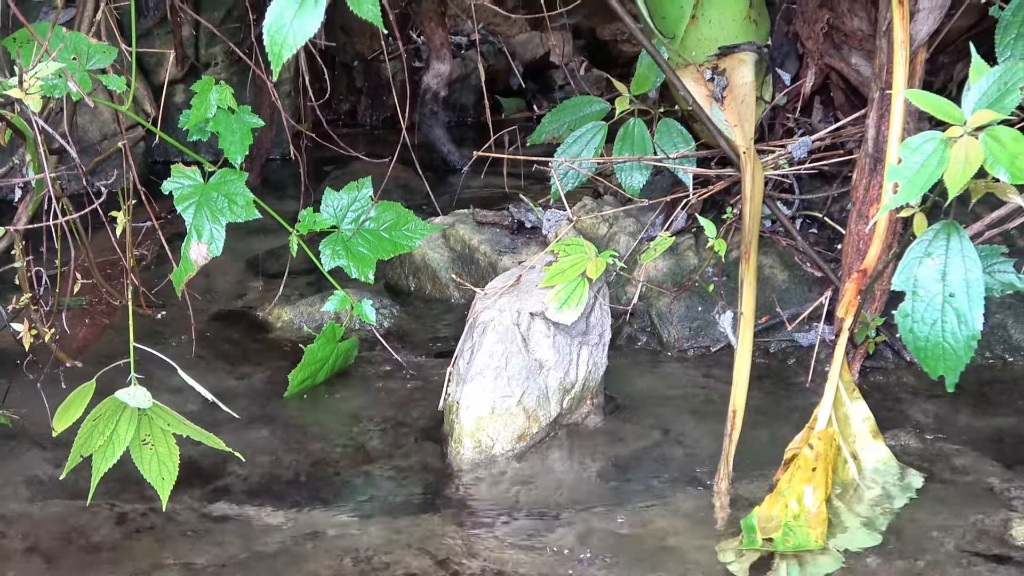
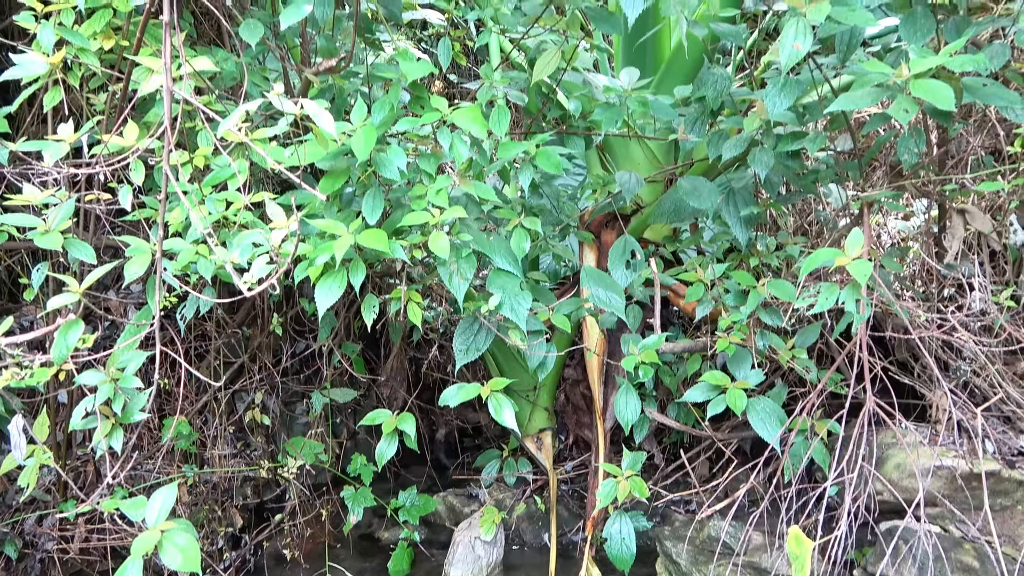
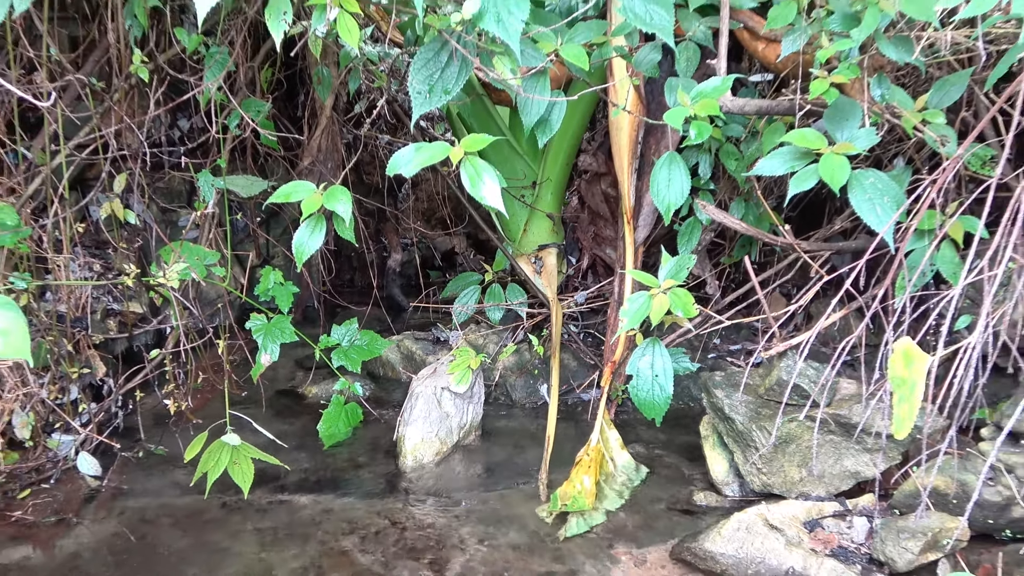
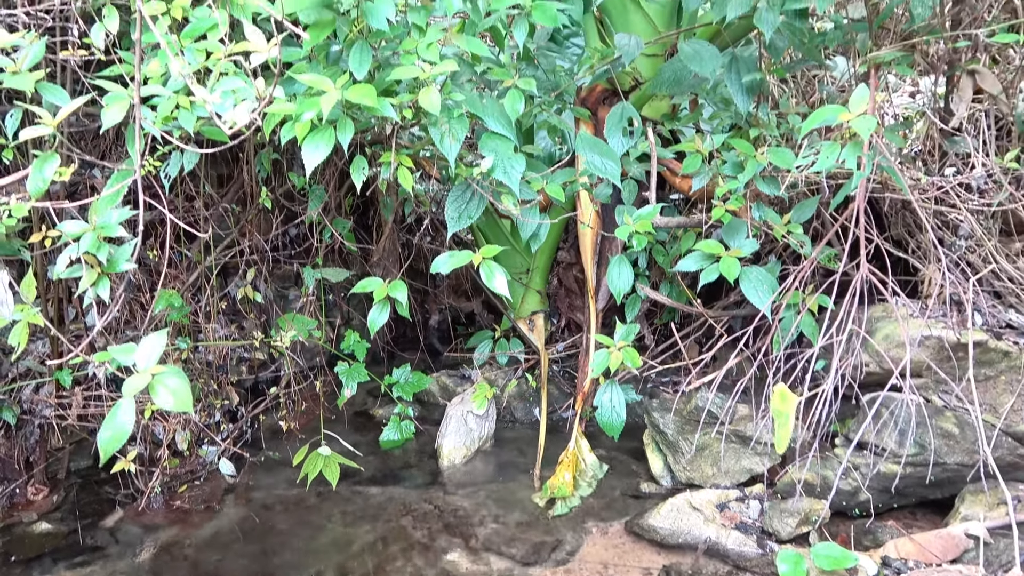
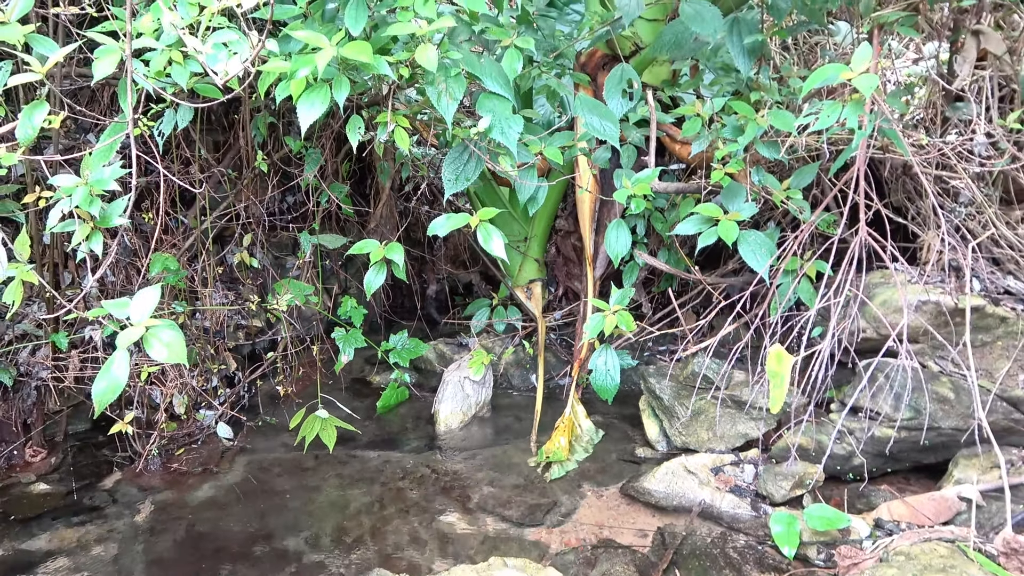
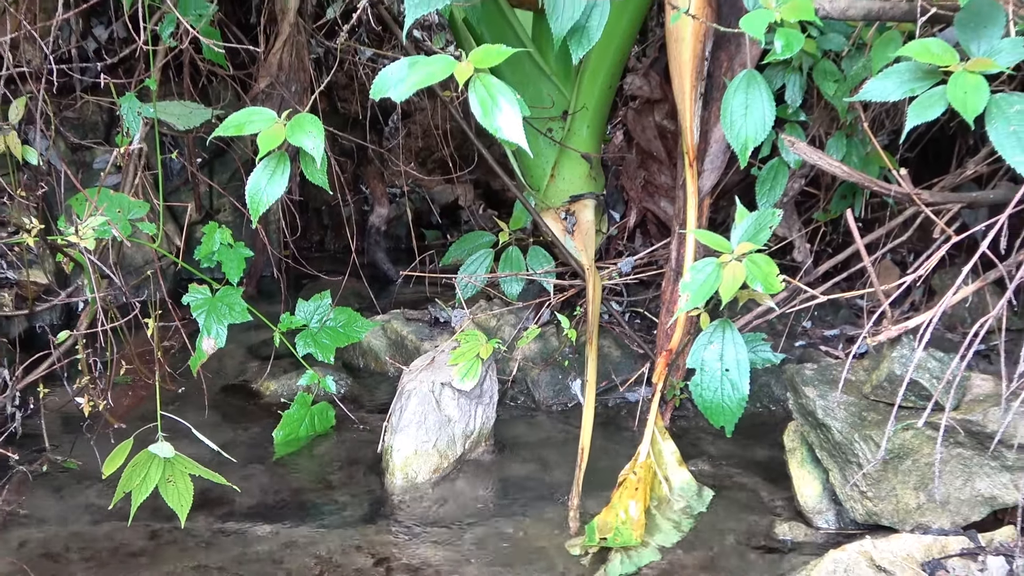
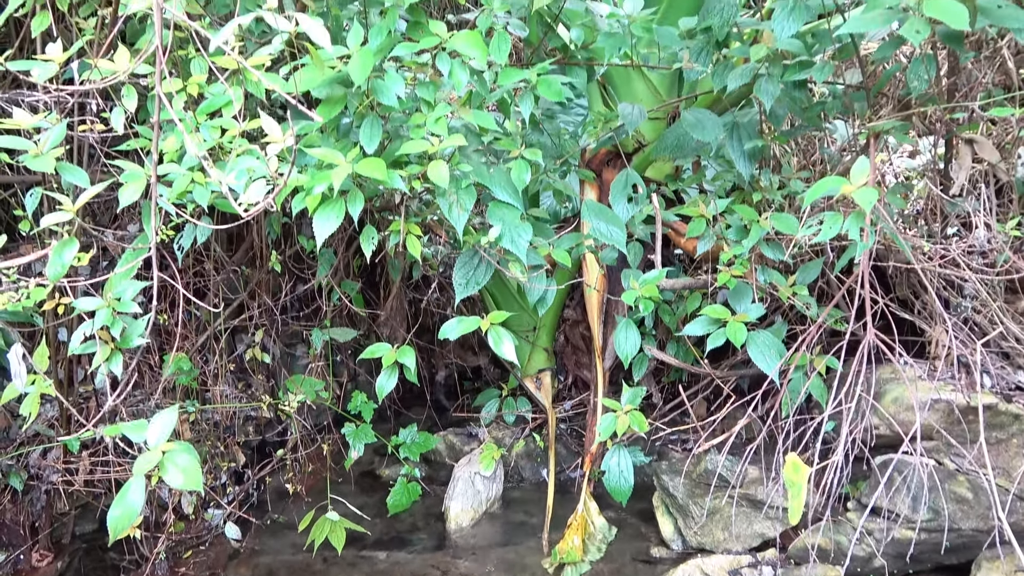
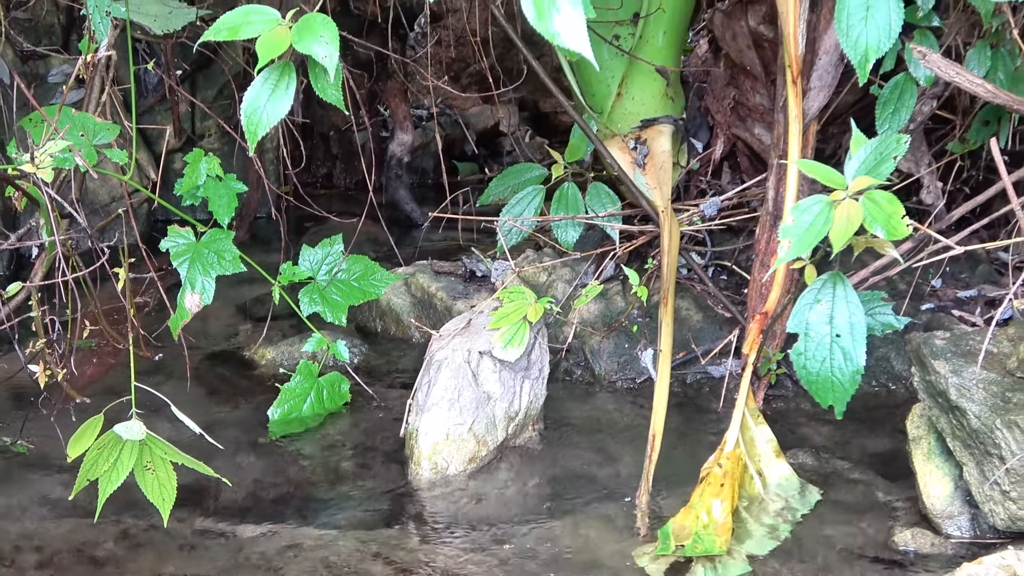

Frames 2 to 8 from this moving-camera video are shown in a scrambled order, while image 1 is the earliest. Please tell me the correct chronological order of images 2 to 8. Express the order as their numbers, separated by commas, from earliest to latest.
8, 6, 3, 5, 4, 7, 2
